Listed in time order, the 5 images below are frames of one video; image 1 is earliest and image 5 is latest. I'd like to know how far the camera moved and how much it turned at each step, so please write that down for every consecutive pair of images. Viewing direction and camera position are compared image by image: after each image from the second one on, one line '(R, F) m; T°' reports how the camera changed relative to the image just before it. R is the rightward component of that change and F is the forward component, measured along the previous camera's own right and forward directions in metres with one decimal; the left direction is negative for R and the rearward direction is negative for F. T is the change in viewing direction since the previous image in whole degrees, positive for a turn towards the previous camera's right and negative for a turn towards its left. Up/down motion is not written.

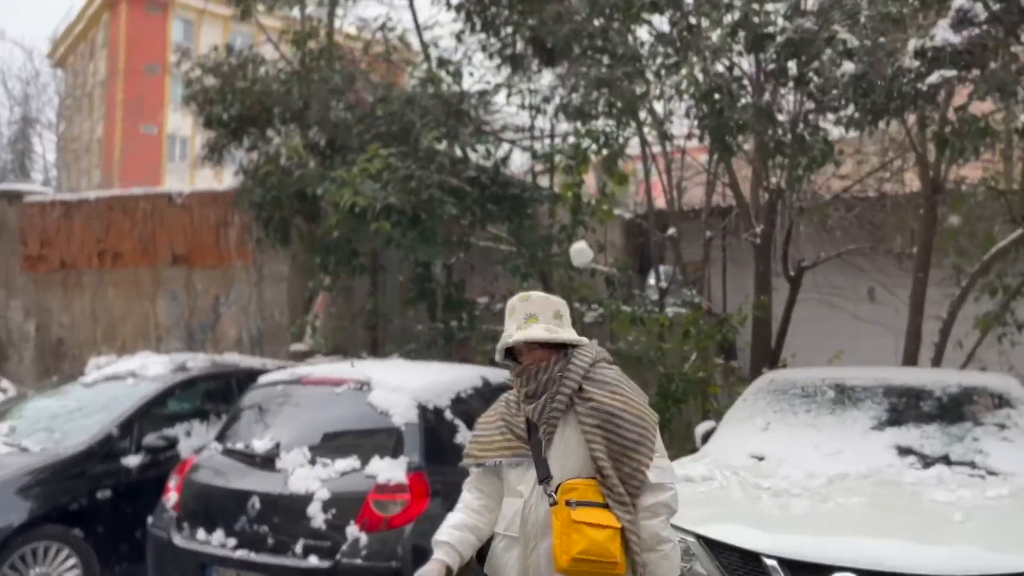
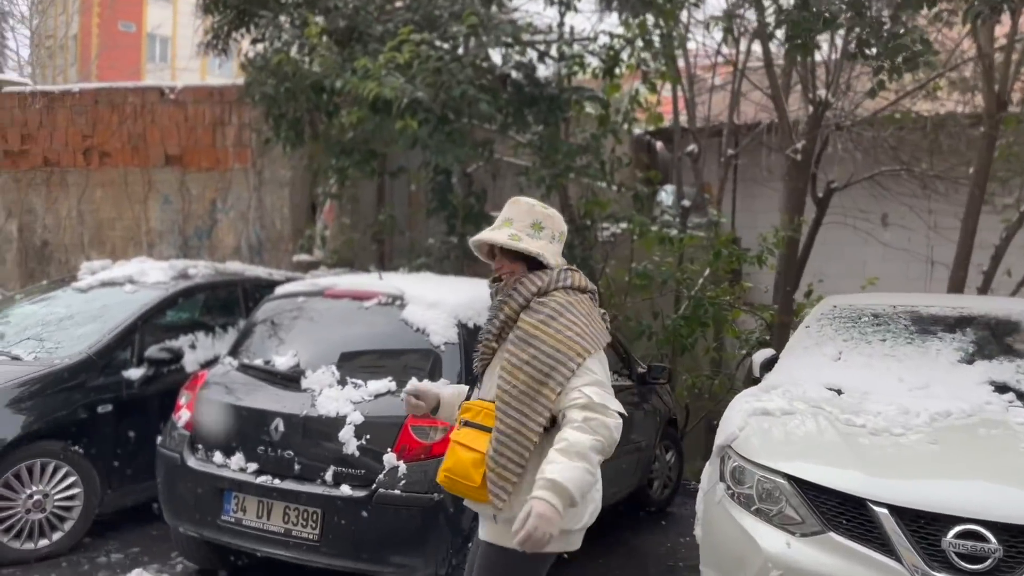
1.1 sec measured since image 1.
(-0.4, +0.5) m; +1°
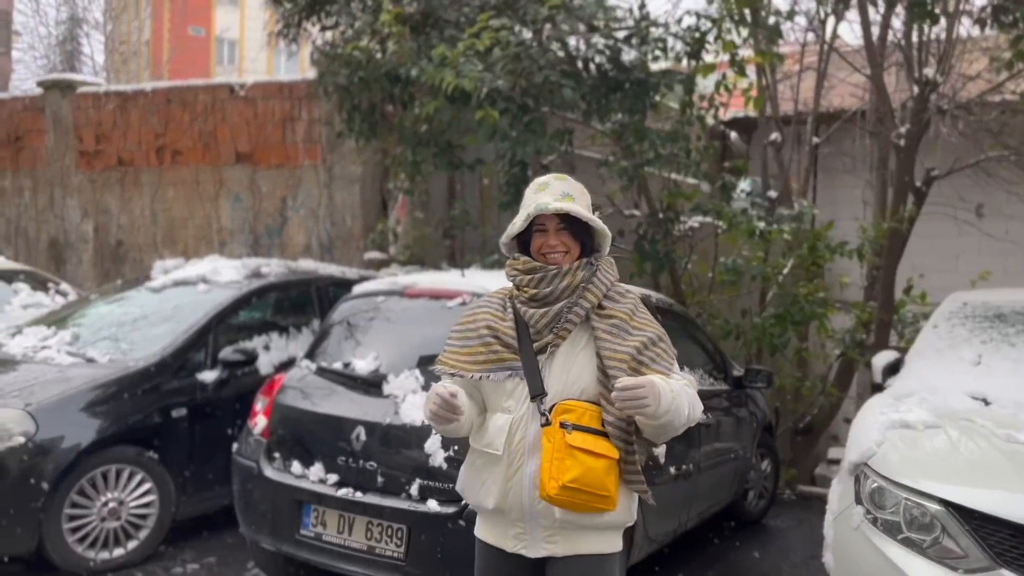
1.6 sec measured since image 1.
(-0.2, +0.3) m; -4°
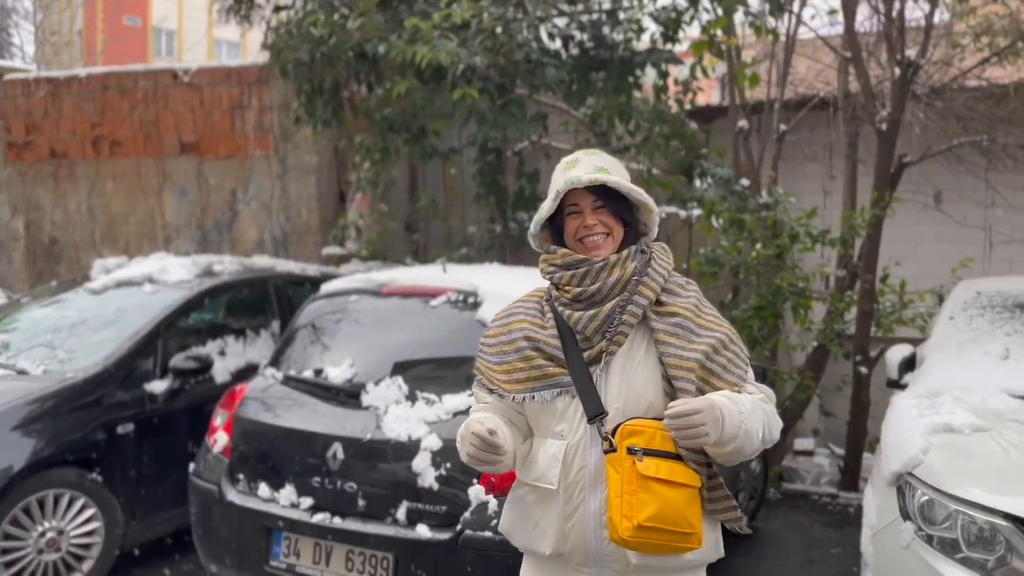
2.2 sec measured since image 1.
(-0.2, +0.4) m; +3°
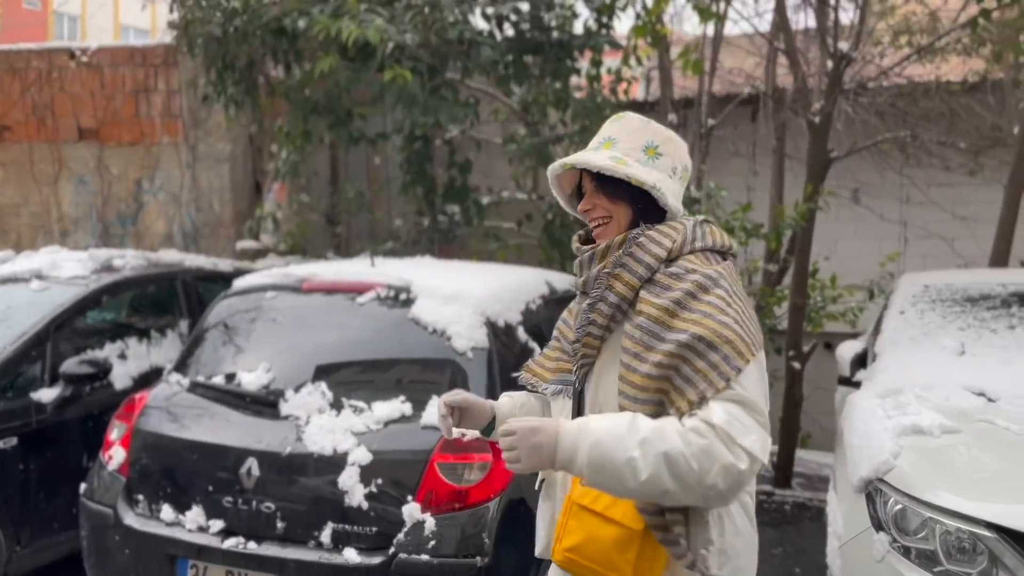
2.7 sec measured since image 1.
(-0.1, +0.3) m; +5°
